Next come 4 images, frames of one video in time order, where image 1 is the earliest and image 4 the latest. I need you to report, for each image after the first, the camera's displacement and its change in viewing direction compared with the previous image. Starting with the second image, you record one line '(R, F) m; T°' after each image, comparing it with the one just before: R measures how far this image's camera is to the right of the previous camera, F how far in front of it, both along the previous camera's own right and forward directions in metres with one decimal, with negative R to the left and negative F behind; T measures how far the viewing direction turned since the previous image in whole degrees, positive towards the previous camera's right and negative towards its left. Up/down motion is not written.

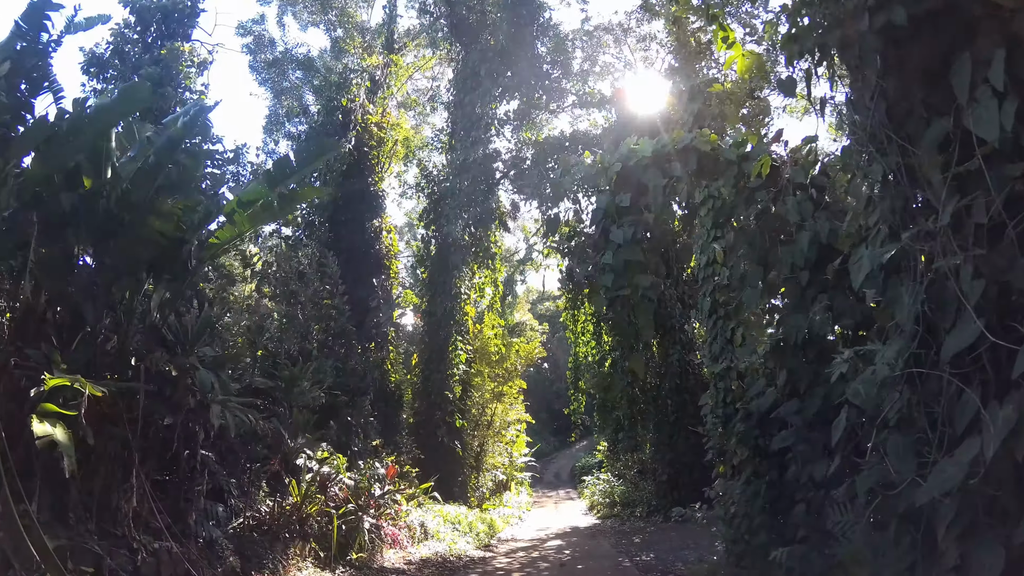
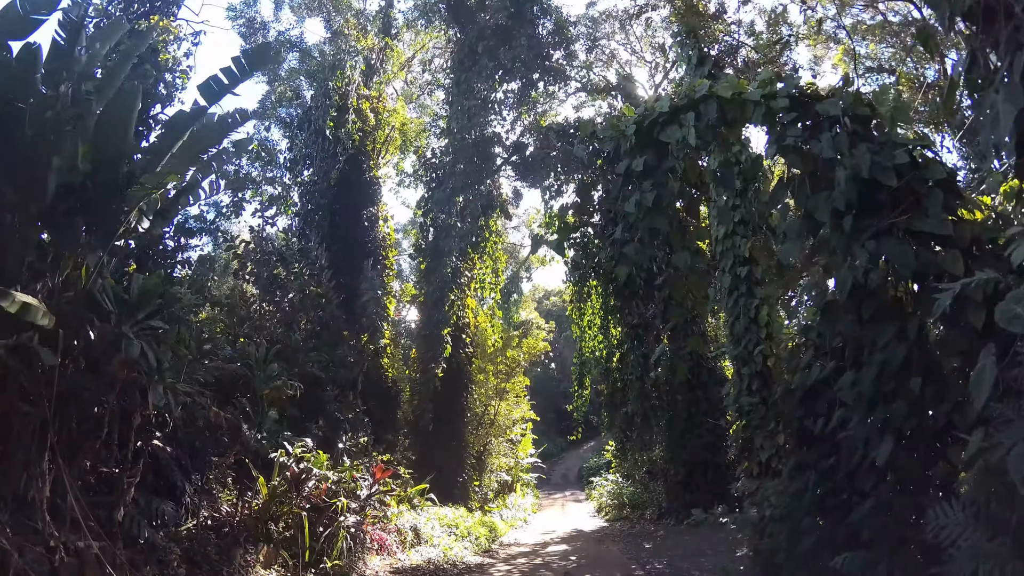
(+0.1, +0.6) m; -1°
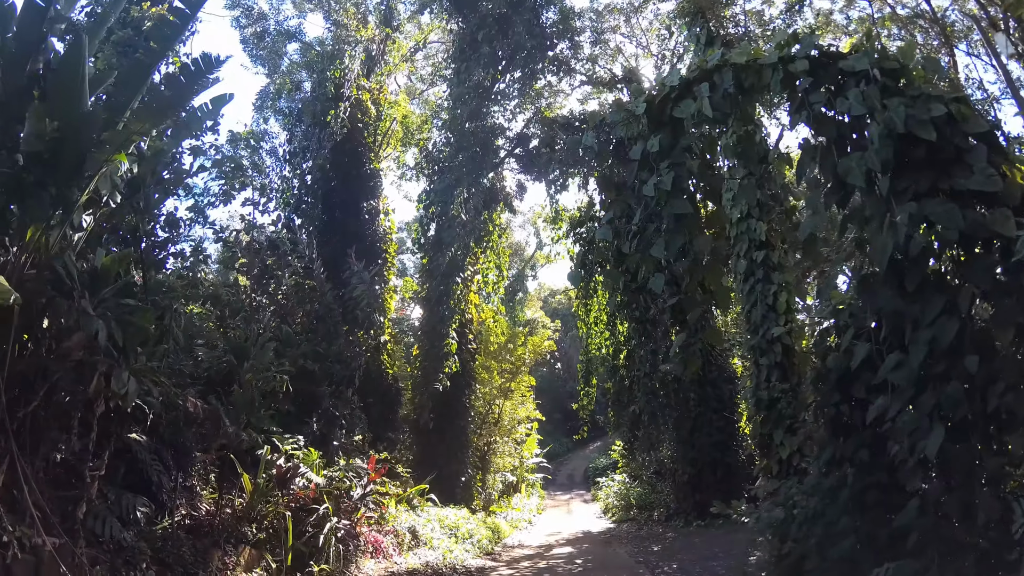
(0.0, +0.3) m; -1°
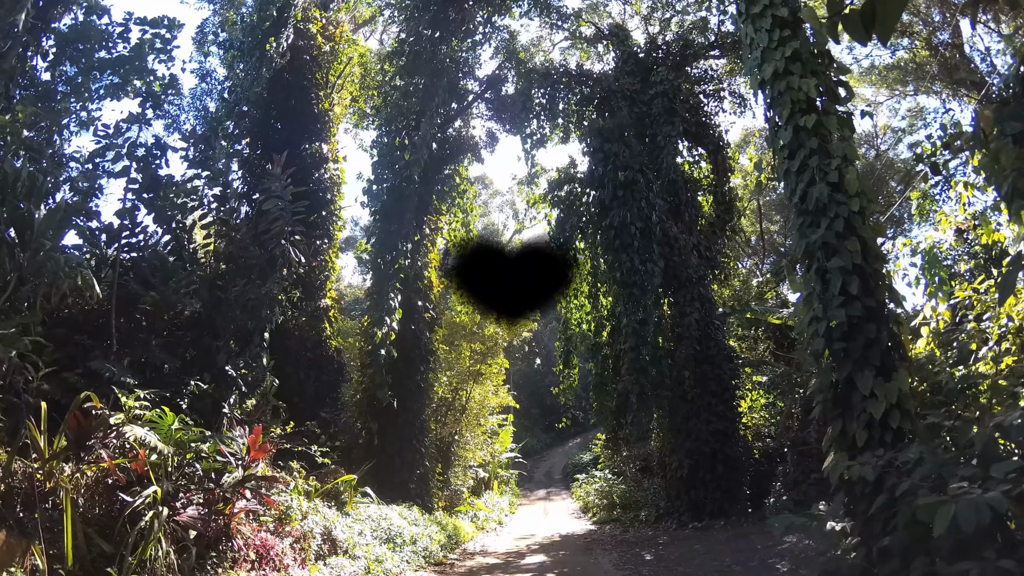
(+0.2, +1.5) m; +1°
